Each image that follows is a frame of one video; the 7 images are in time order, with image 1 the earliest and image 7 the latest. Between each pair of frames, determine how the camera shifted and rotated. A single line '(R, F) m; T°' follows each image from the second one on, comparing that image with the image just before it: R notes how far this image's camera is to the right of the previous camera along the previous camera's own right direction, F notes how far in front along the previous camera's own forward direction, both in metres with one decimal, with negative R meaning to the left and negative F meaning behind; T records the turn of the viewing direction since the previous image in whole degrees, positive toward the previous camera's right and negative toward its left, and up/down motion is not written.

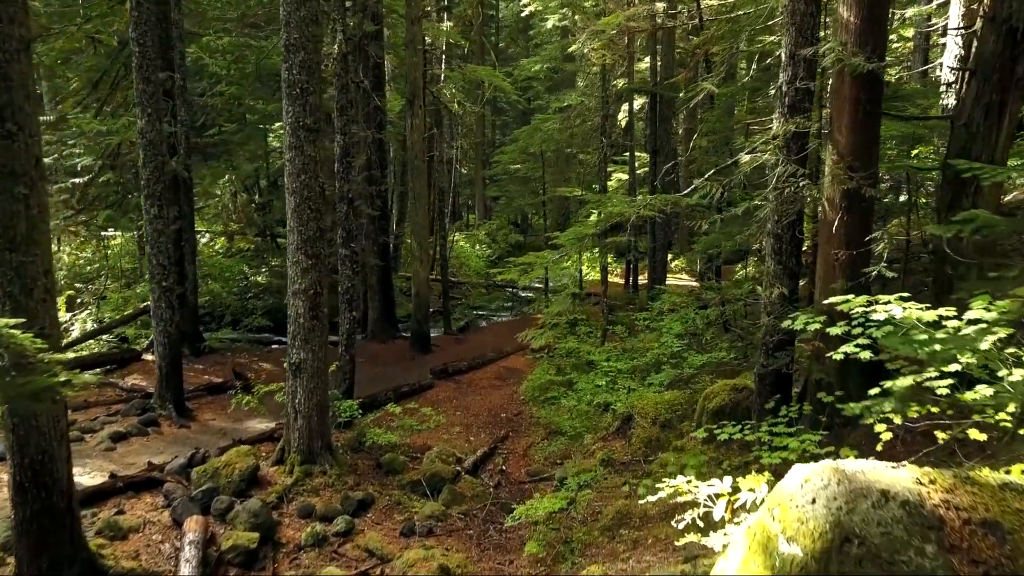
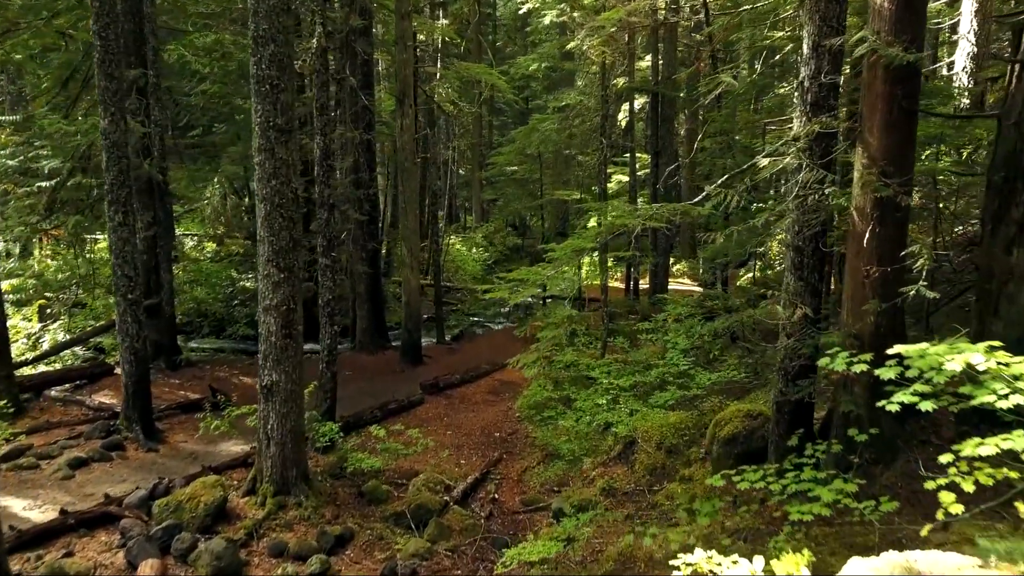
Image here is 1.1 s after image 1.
(+0.1, +0.7) m; 0°
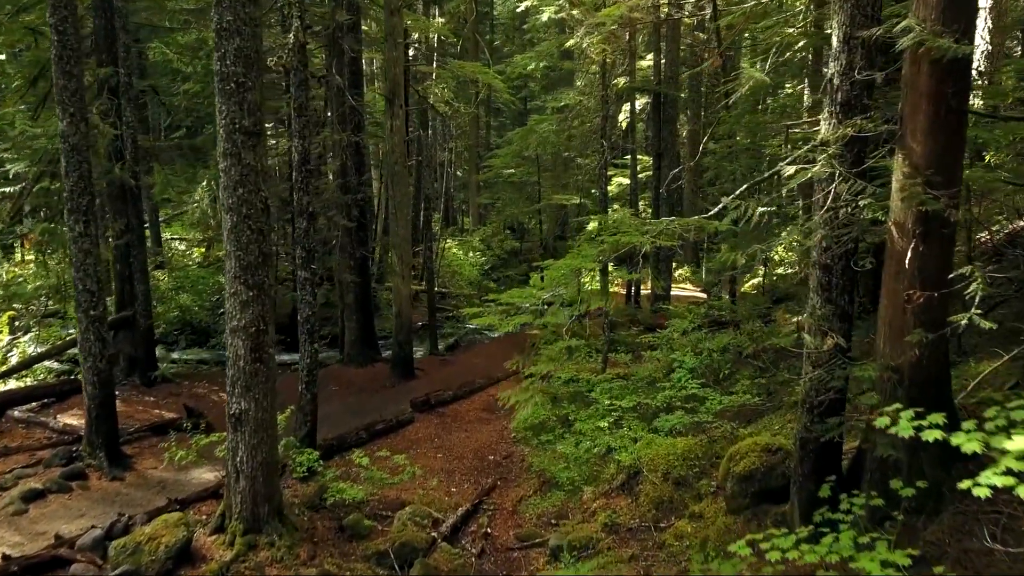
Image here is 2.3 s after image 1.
(+0.1, +0.7) m; 0°
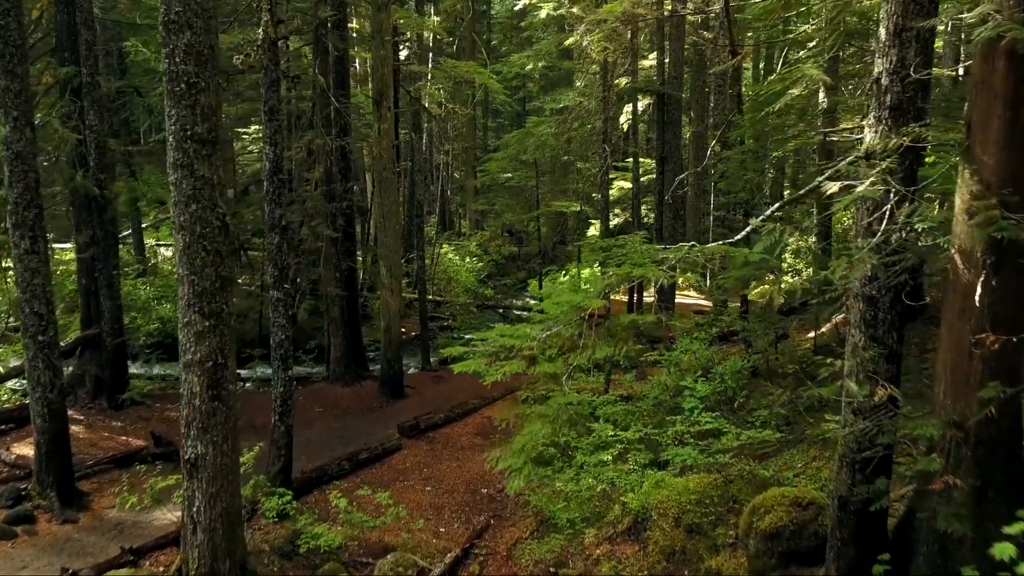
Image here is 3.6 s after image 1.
(+0.1, +0.8) m; 0°
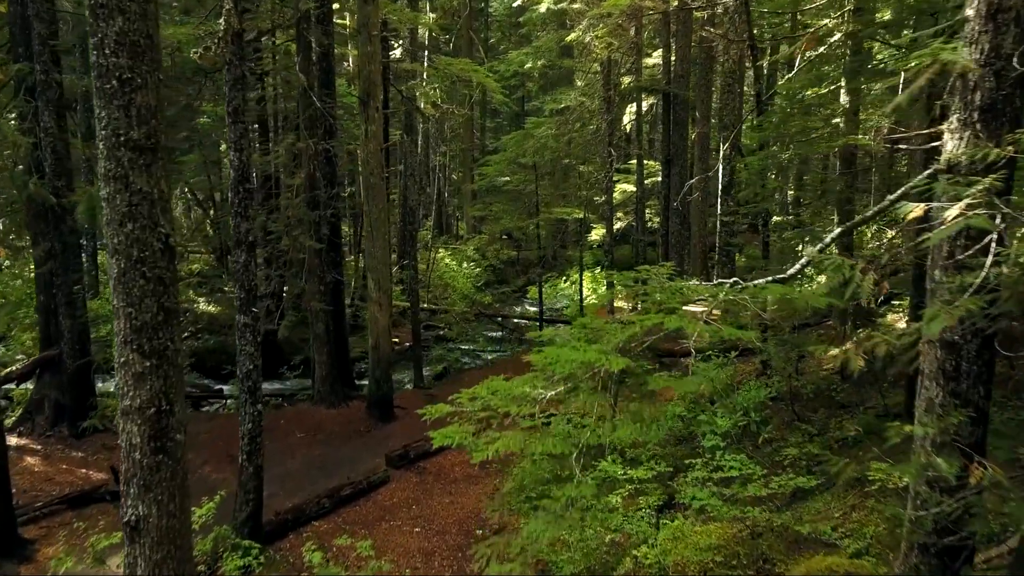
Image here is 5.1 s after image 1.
(0.0, +0.9) m; 0°
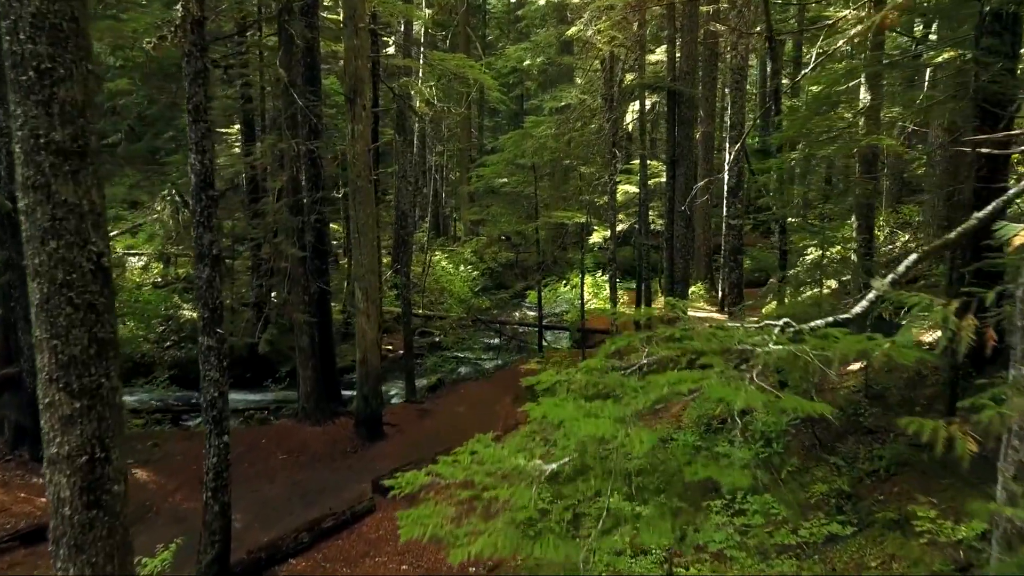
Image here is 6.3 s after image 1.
(0.0, +0.7) m; 0°
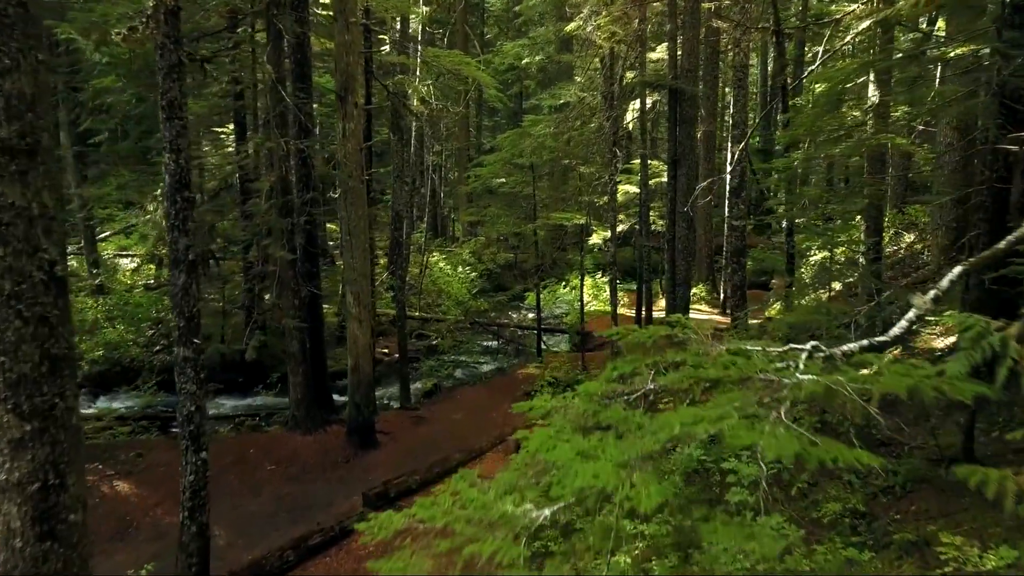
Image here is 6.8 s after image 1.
(+0.1, +0.4) m; 0°
